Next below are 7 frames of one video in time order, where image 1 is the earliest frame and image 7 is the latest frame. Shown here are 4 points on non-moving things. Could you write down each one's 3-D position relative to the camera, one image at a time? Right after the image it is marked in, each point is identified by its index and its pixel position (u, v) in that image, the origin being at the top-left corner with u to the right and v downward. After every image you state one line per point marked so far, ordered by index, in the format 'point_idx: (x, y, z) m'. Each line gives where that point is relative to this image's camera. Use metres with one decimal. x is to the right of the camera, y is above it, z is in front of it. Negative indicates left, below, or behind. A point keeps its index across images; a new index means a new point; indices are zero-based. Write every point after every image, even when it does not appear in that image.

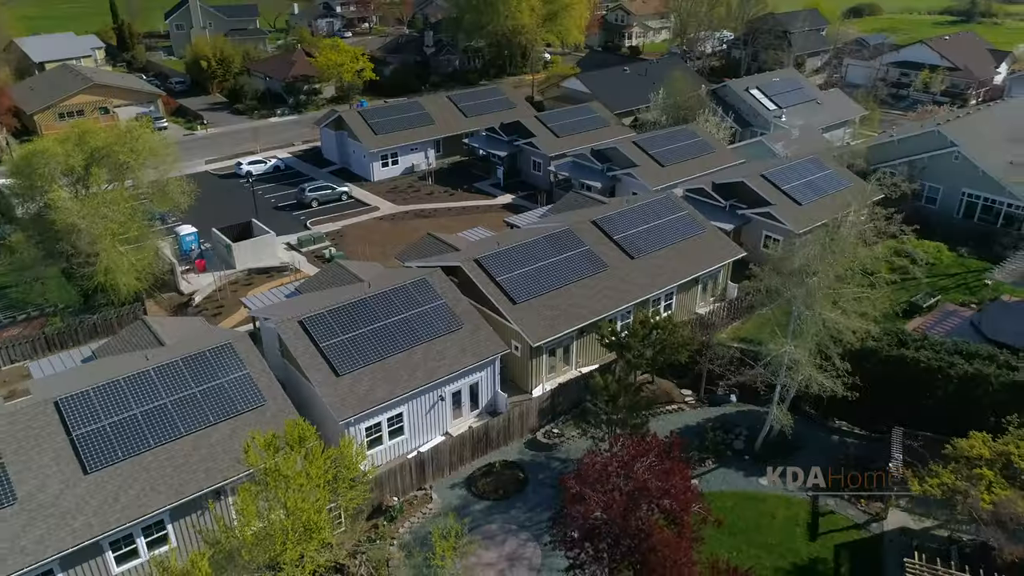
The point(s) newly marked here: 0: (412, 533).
0: (-2.6, -6.3, +19.7) m
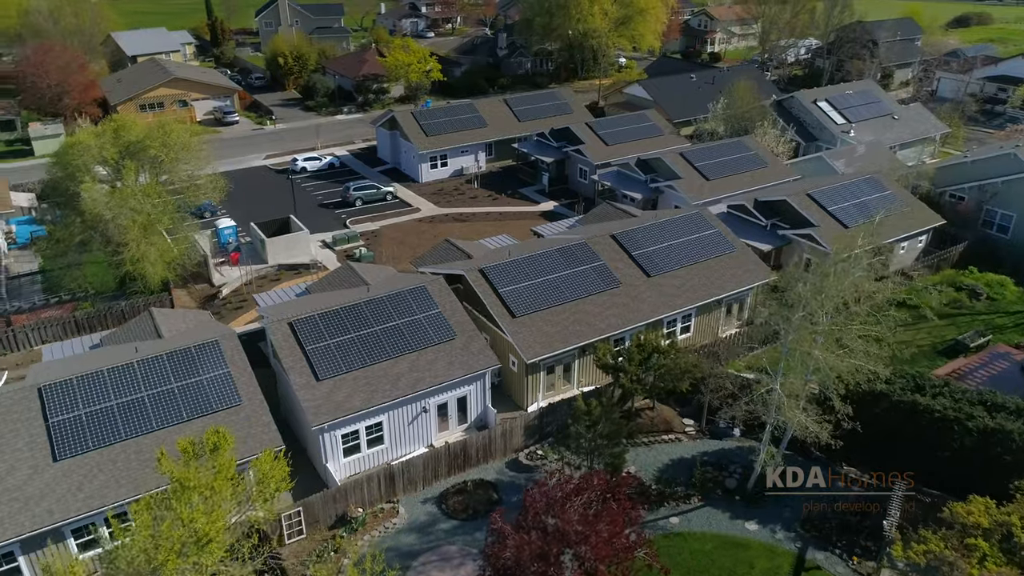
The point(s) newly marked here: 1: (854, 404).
0: (-3.5, -6.5, +19.3) m
1: (+8.5, -2.9, +19.2) m
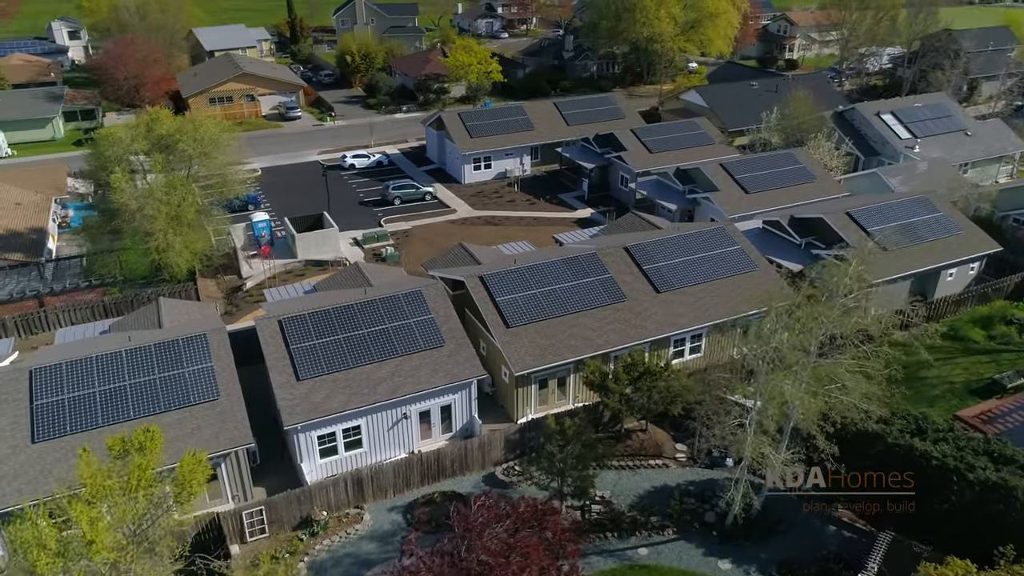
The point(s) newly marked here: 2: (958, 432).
0: (-4.6, -6.6, +19.2) m
1: (+7.5, -3.6, +17.8) m
2: (+10.7, -3.5, +18.4) m
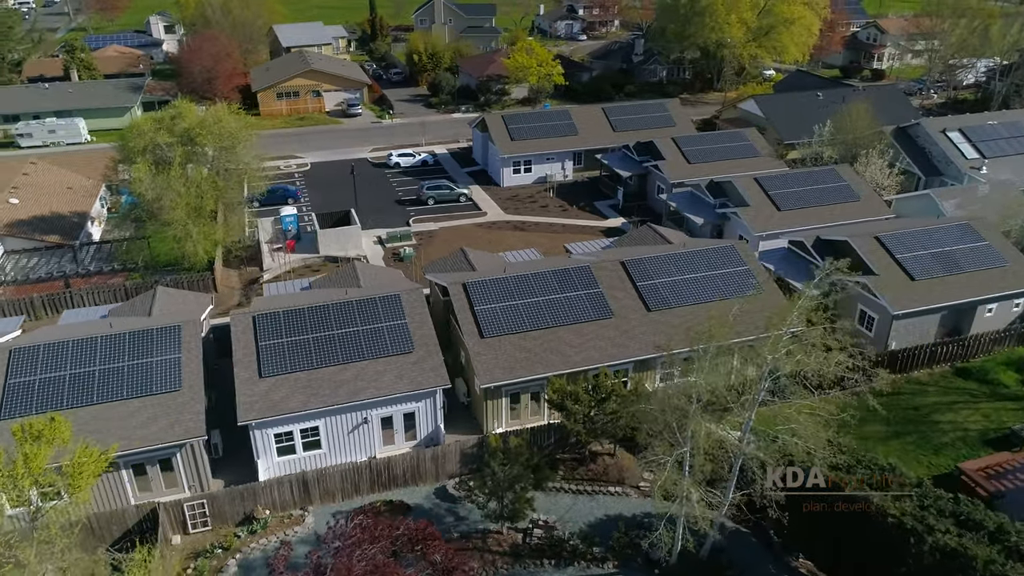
0: (-6.2, -6.6, +19.2) m
1: (+5.8, -4.3, +16.4) m
2: (+9.0, -4.3, +16.6) m
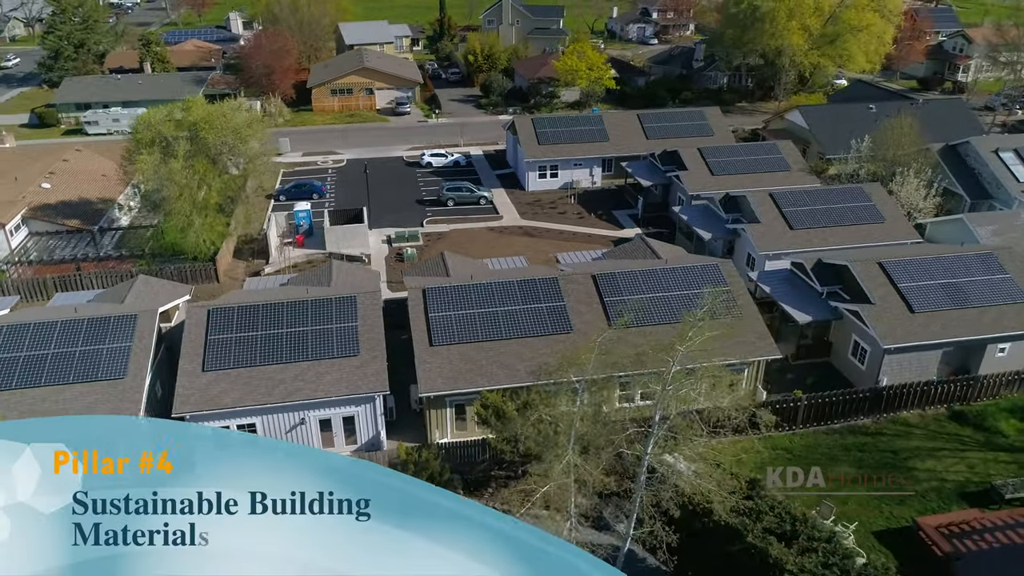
0: (-8.5, -6.5, +19.4) m
1: (+3.3, -4.8, +15.3) m
2: (+6.5, -5.1, +15.2) m
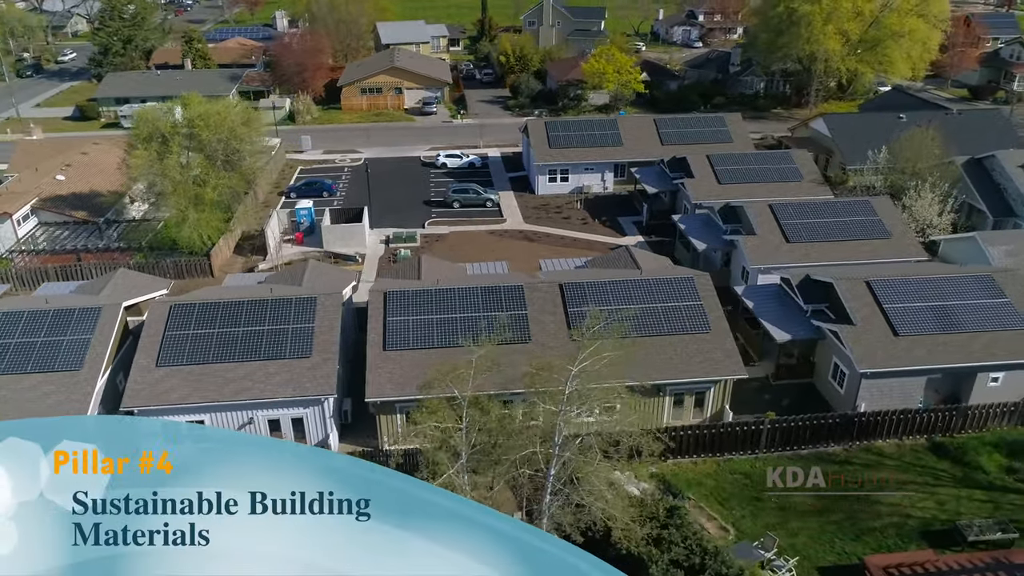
0: (-10.3, -6.4, +19.6) m
1: (+1.2, -5.1, +14.6) m
2: (+4.4, -5.5, +14.3) m
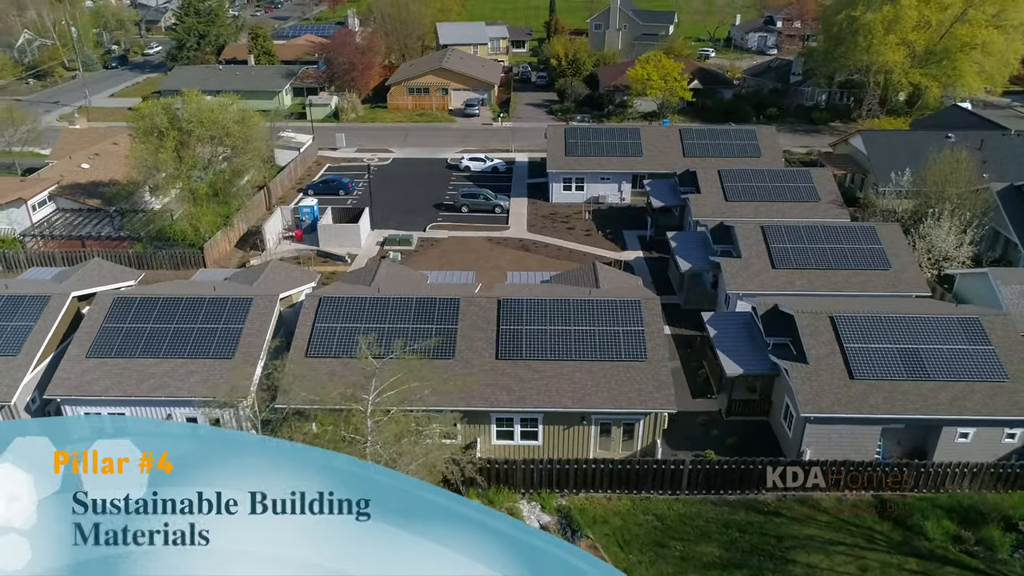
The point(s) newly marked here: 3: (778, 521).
0: (-13.1, -6.1, +20.1) m
1: (-2.3, -5.5, +13.9) m
2: (+0.8, -6.1, +13.2) m
3: (+6.9, -6.1, +20.0) m
